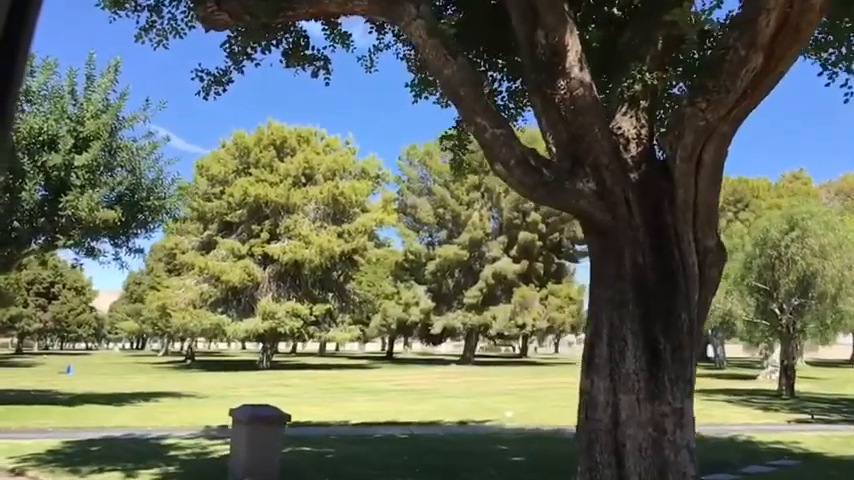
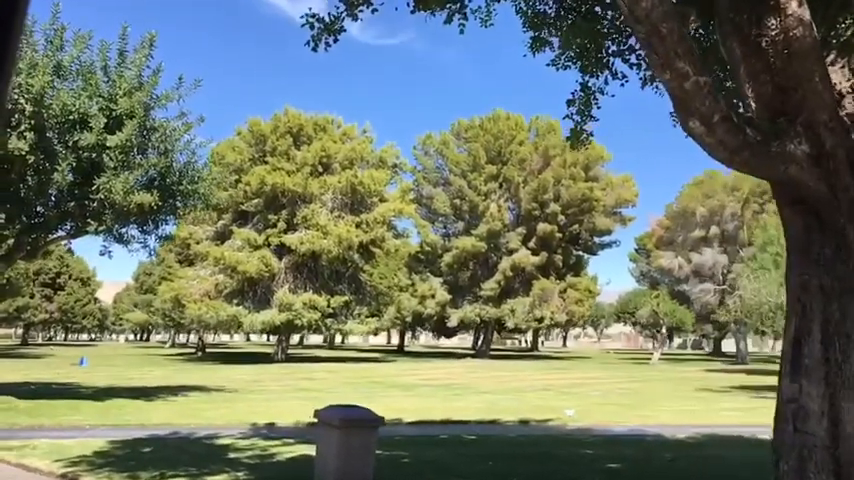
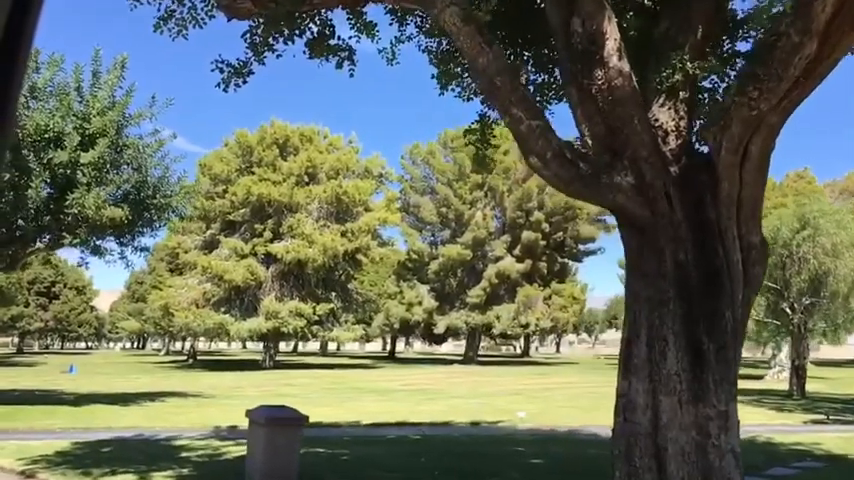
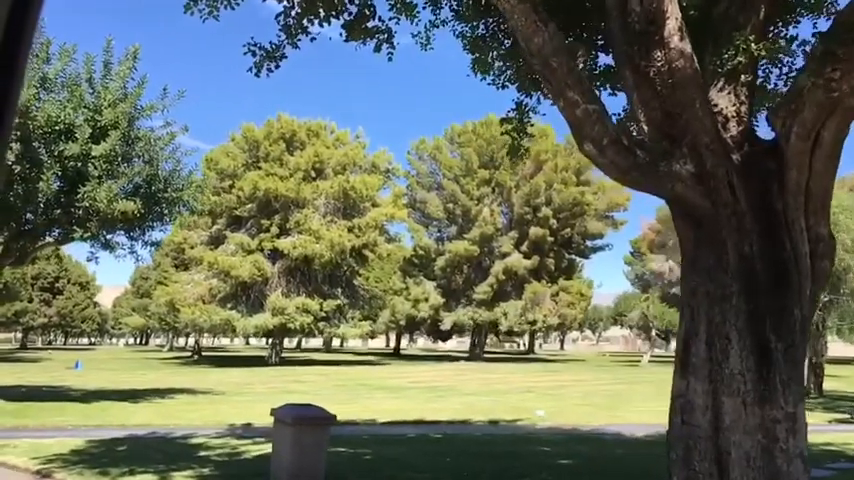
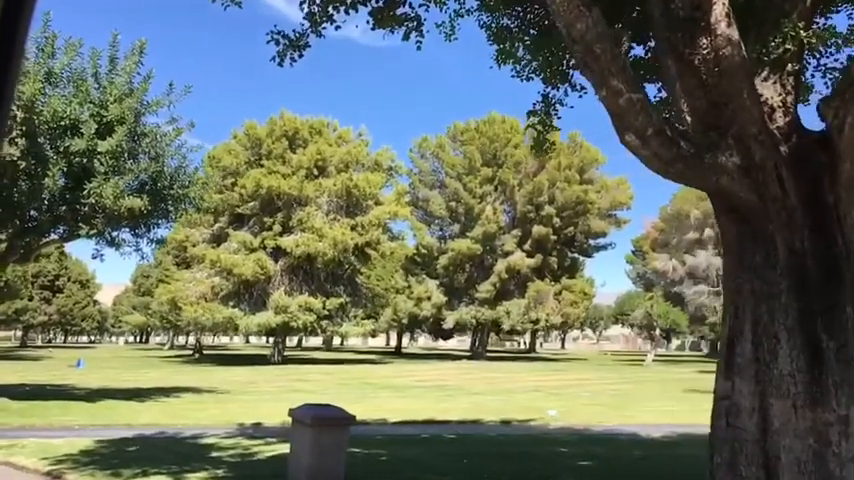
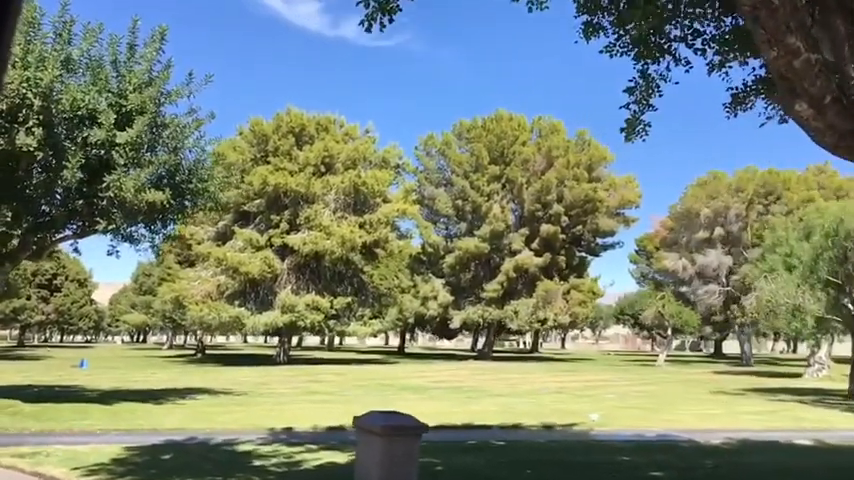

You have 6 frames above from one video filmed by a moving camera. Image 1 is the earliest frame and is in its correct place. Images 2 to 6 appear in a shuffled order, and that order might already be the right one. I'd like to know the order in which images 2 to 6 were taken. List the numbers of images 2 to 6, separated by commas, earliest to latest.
3, 4, 5, 2, 6
